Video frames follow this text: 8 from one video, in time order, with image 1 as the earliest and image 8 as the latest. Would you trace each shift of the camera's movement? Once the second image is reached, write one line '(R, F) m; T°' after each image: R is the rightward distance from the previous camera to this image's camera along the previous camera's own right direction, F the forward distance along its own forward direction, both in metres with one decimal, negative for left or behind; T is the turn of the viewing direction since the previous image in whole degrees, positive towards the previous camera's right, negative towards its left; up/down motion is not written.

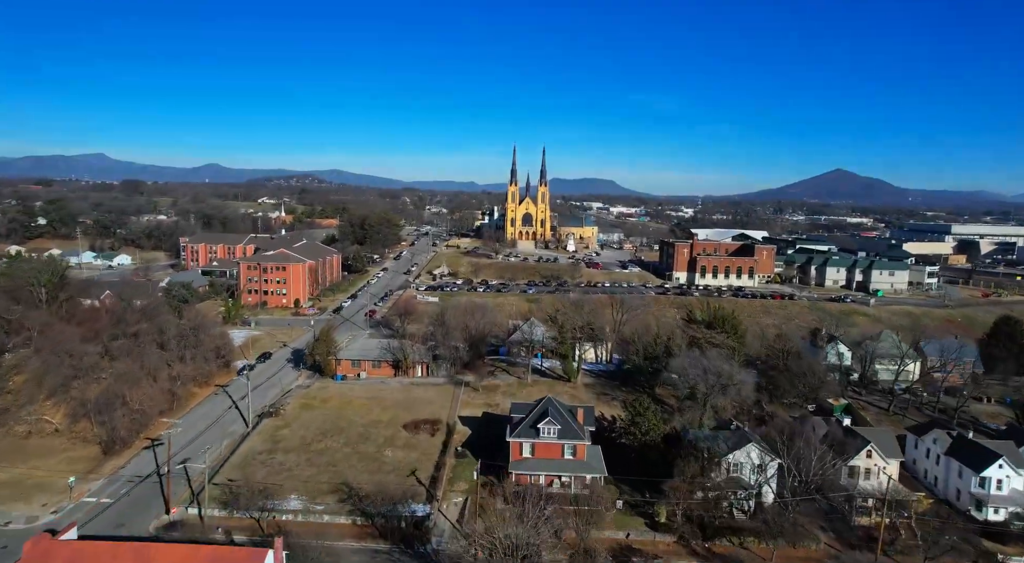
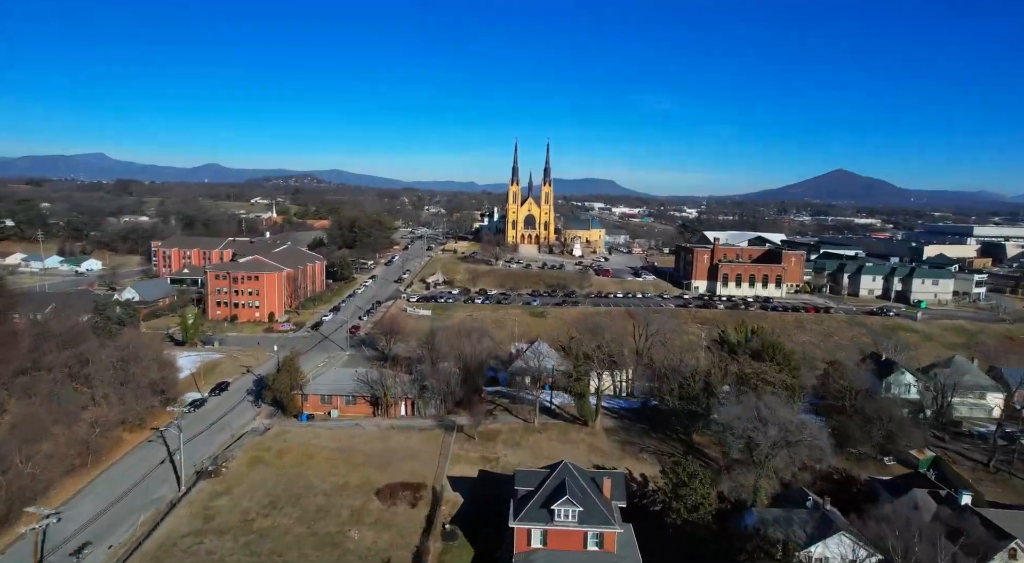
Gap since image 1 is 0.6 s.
(-0.2, +8.5) m; 0°
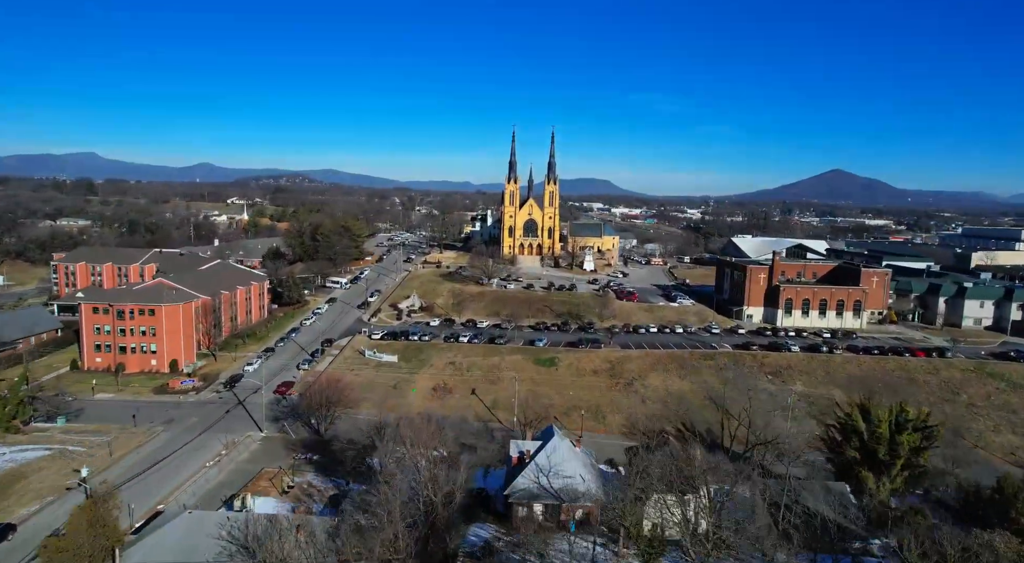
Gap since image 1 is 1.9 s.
(-0.2, +19.2) m; 0°
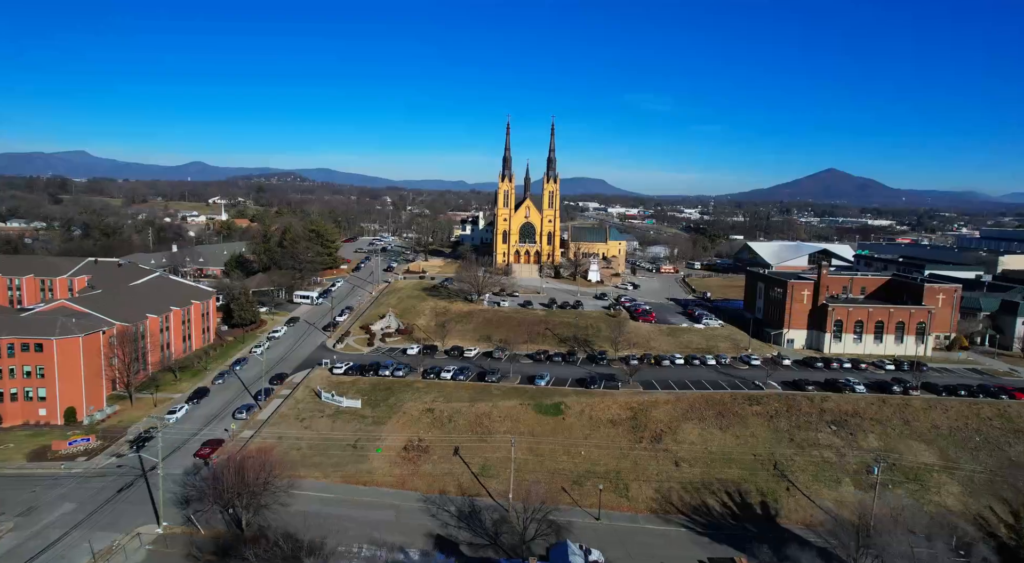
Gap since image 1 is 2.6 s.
(0.0, +10.6) m; +1°
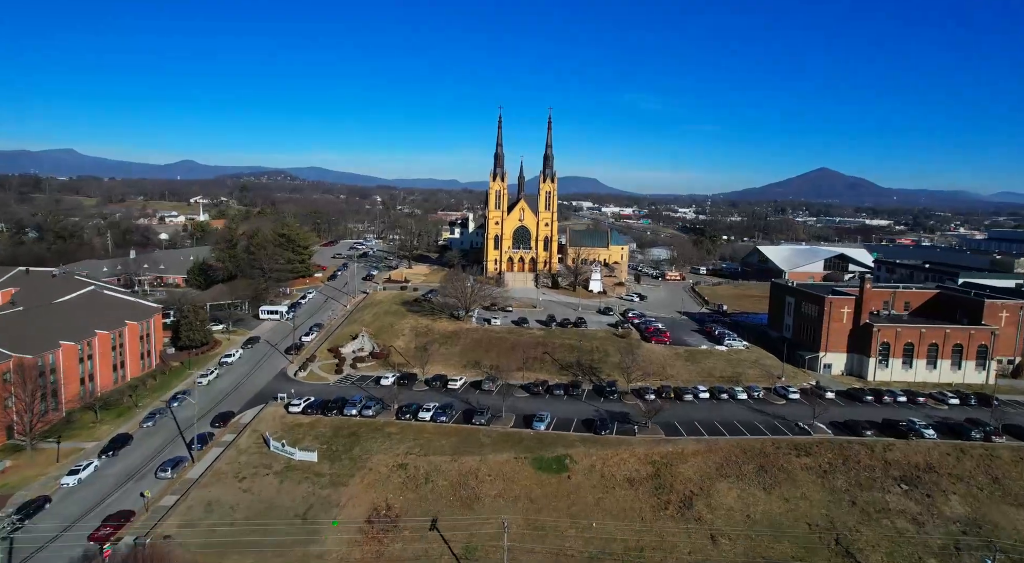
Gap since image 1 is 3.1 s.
(0.0, +7.7) m; +1°
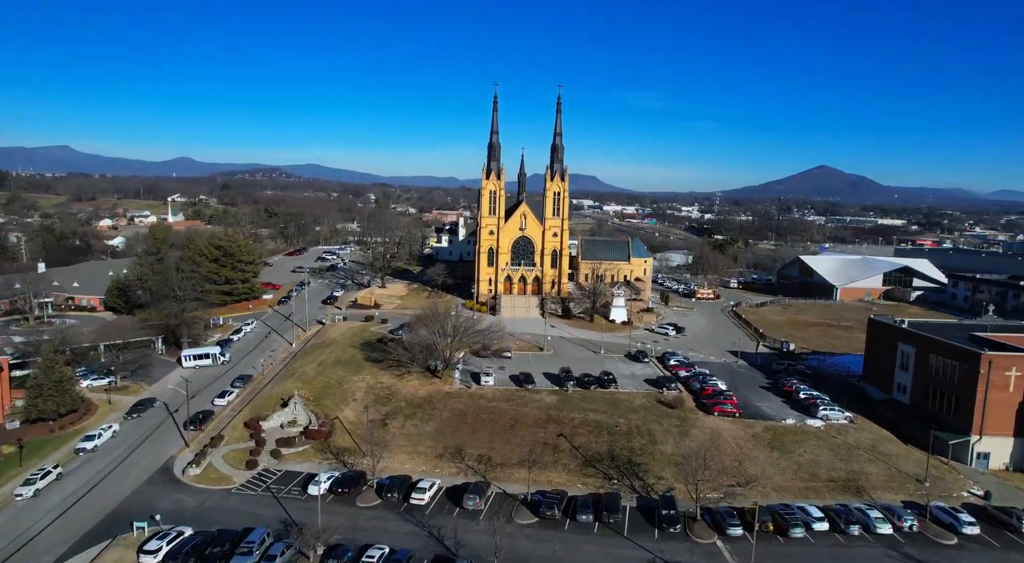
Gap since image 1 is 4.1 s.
(0.0, +15.2) m; 0°
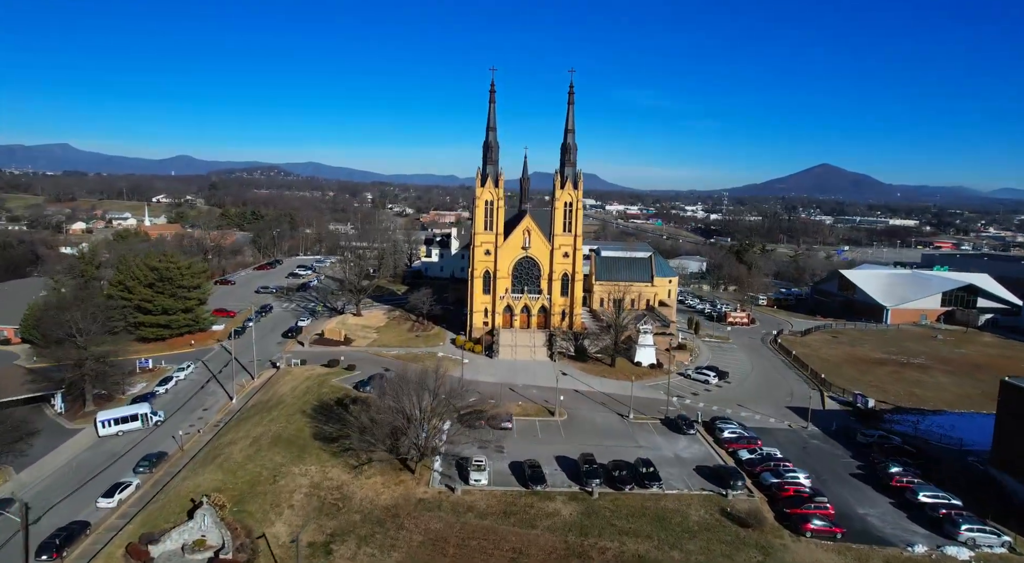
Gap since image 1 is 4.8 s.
(-0.1, +10.4) m; 0°
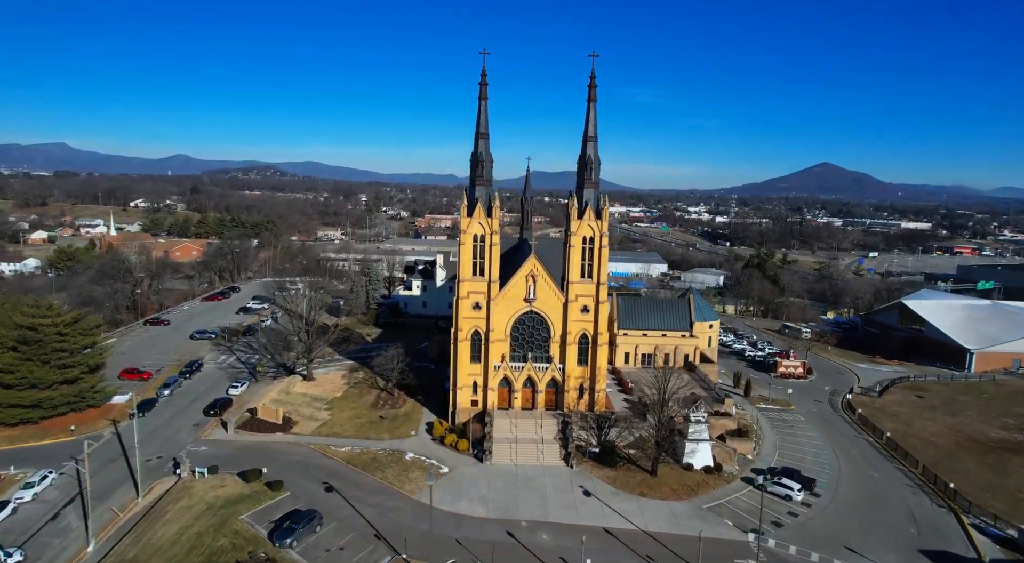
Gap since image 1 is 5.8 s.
(0.0, +12.4) m; 0°
